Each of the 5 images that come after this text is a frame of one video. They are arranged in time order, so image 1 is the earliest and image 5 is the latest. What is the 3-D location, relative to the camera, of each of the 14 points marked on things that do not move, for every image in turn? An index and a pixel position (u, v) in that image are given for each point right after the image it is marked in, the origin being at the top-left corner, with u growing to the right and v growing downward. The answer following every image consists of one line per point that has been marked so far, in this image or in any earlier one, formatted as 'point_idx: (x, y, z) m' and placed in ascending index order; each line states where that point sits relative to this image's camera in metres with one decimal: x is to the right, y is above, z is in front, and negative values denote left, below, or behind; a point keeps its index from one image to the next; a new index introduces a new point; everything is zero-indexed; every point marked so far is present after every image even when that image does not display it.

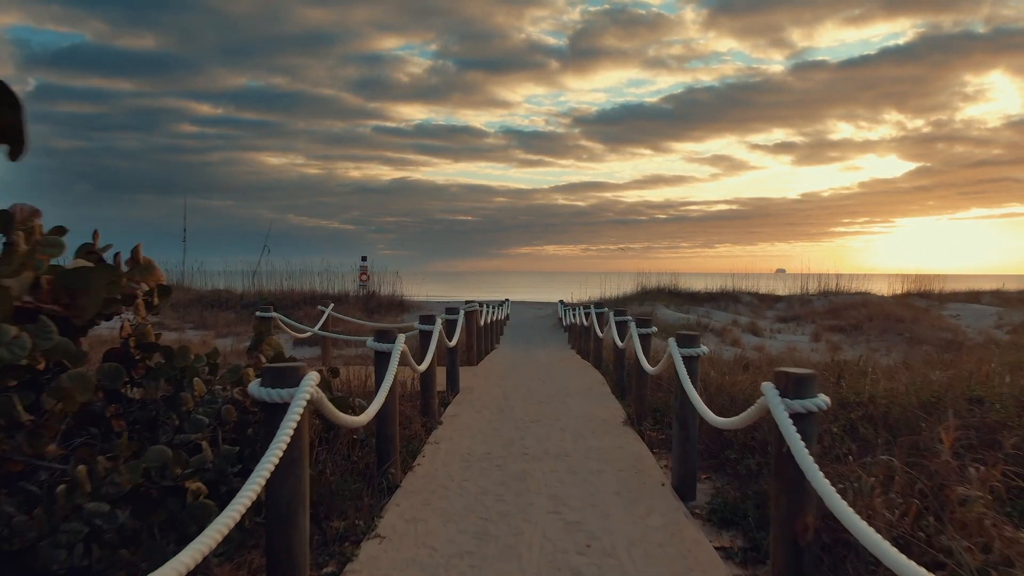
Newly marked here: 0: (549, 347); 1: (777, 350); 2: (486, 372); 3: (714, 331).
0: (+0.5, -0.9, +15.8) m
1: (+4.0, -1.0, +16.1) m
2: (-0.2, -0.8, +9.7) m
3: (+3.6, -0.8, +19.2) m
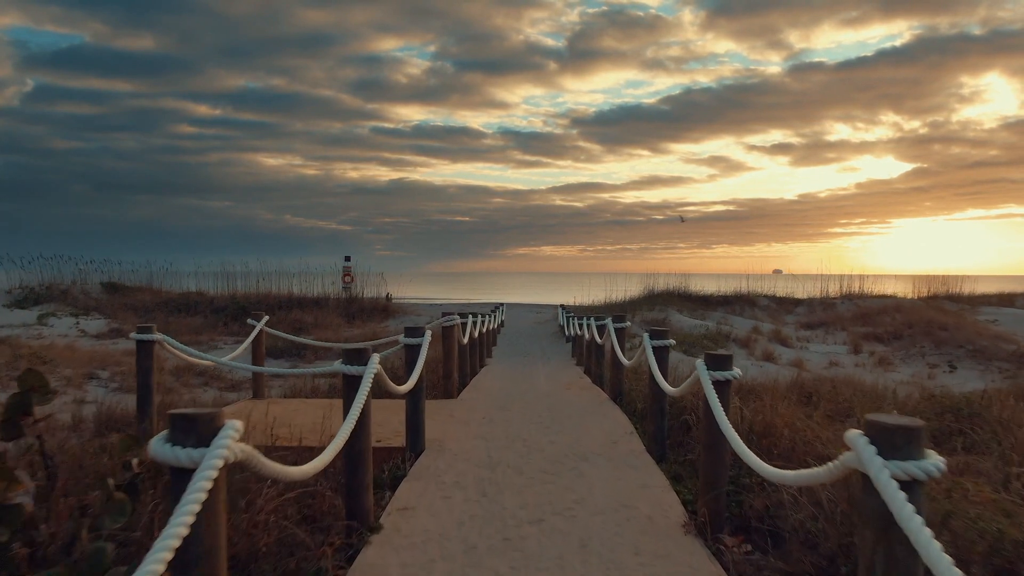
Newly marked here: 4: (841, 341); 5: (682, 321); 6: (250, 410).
0: (+0.5, -0.9, +13.3) m
1: (+3.9, -1.0, +13.6) m
2: (-0.3, -0.8, +7.2) m
3: (+3.6, -0.9, +16.7) m
4: (+5.8, -1.0, +18.9) m
5: (+3.1, -0.6, +19.6) m
6: (-1.6, -0.8, +6.7) m
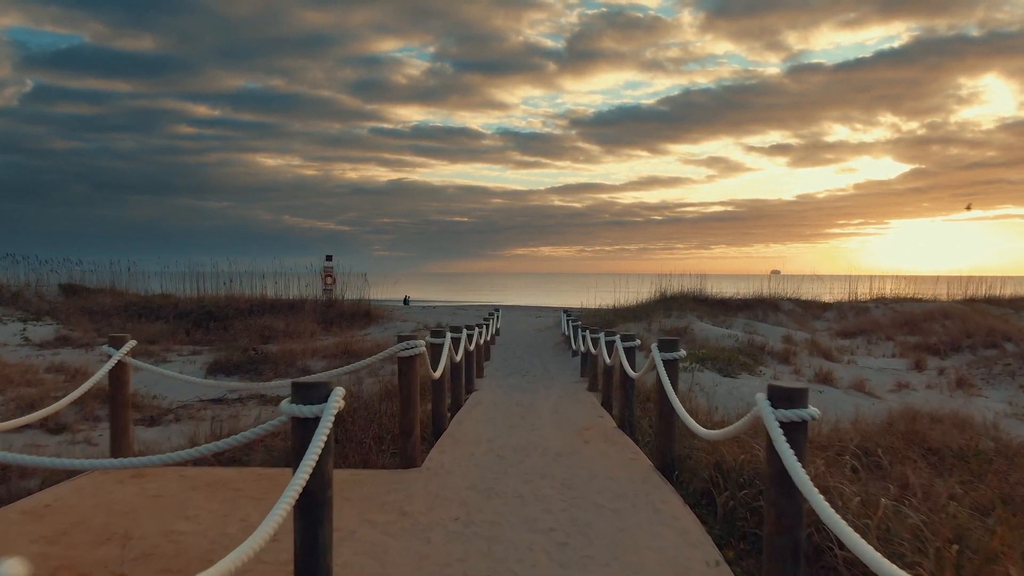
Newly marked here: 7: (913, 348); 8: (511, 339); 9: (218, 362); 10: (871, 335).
0: (+0.4, -1.0, +10.7) m
1: (+3.9, -1.1, +11.0) m
2: (-0.3, -0.9, +4.6) m
3: (+3.5, -0.9, +14.1) m
4: (+5.8, -1.0, +16.2) m
5: (+3.1, -0.7, +17.0) m
6: (-1.7, -0.8, +4.1) m
7: (+6.2, -0.9, +16.5) m
8: (0.0, -0.8, +17.4) m
9: (-4.1, -1.0, +14.8) m
10: (+6.5, -0.9, +19.2) m
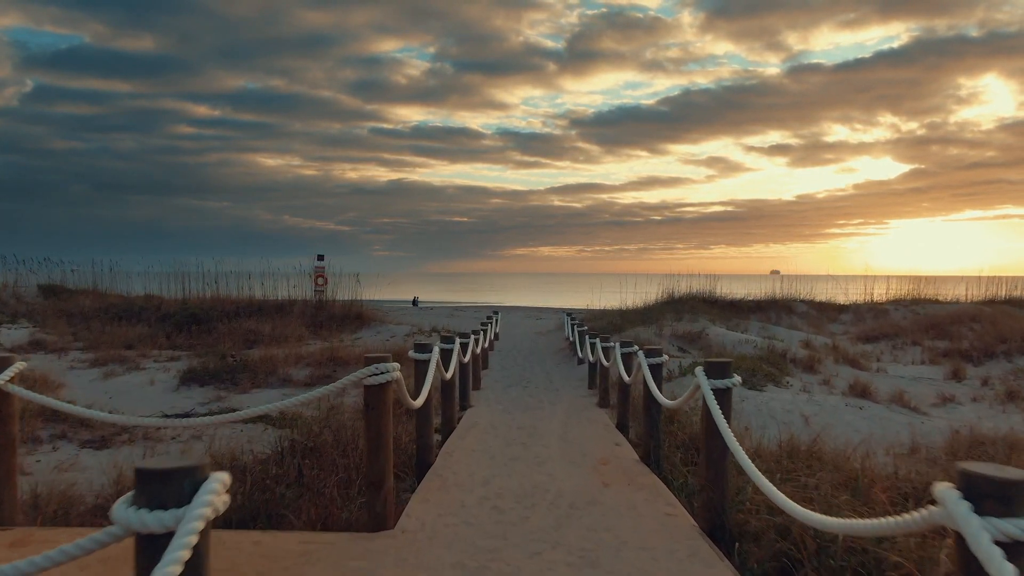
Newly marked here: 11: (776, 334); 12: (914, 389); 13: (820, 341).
0: (+0.4, -1.0, +9.5) m
1: (+3.9, -1.1, +9.8) m
2: (-0.3, -0.9, +3.4) m
3: (+3.5, -0.9, +12.9) m
4: (+5.8, -1.0, +15.0) m
5: (+3.1, -0.7, +15.8) m
6: (-1.7, -0.9, +2.9) m
7: (+6.2, -1.0, +15.3) m
8: (0.0, -0.9, +16.2) m
9: (-4.1, -1.0, +13.6) m
10: (+6.5, -0.9, +18.0) m
11: (+4.4, -0.8, +17.5) m
12: (+4.2, -1.1, +11.2) m
13: (+5.1, -0.9, +17.5) m
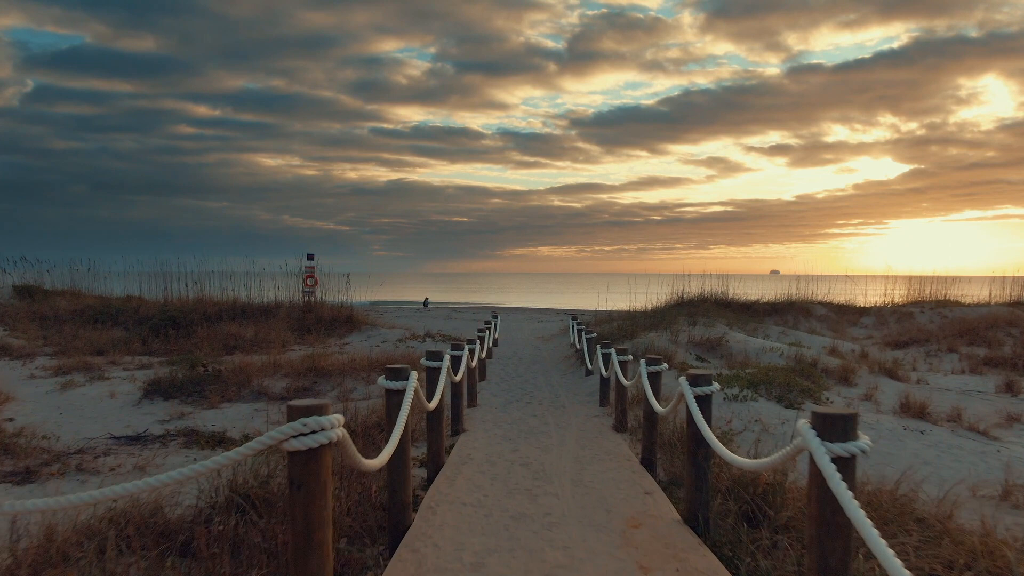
0: (+0.4, -1.0, +8.1) m
1: (+3.9, -1.1, +8.4) m
2: (-0.3, -0.9, +2.0) m
3: (+3.5, -0.9, +11.5) m
4: (+5.8, -1.1, +13.7) m
5: (+3.1, -0.7, +14.4) m
6: (-1.7, -0.9, +1.5) m
7: (+6.2, -1.0, +13.9) m
8: (0.0, -0.9, +14.9) m
9: (-4.1, -1.1, +12.2) m
10: (+6.5, -0.9, +16.7) m
11: (+4.4, -0.8, +16.2) m
12: (+4.3, -1.1, +9.9) m
13: (+5.1, -0.9, +16.2) m
